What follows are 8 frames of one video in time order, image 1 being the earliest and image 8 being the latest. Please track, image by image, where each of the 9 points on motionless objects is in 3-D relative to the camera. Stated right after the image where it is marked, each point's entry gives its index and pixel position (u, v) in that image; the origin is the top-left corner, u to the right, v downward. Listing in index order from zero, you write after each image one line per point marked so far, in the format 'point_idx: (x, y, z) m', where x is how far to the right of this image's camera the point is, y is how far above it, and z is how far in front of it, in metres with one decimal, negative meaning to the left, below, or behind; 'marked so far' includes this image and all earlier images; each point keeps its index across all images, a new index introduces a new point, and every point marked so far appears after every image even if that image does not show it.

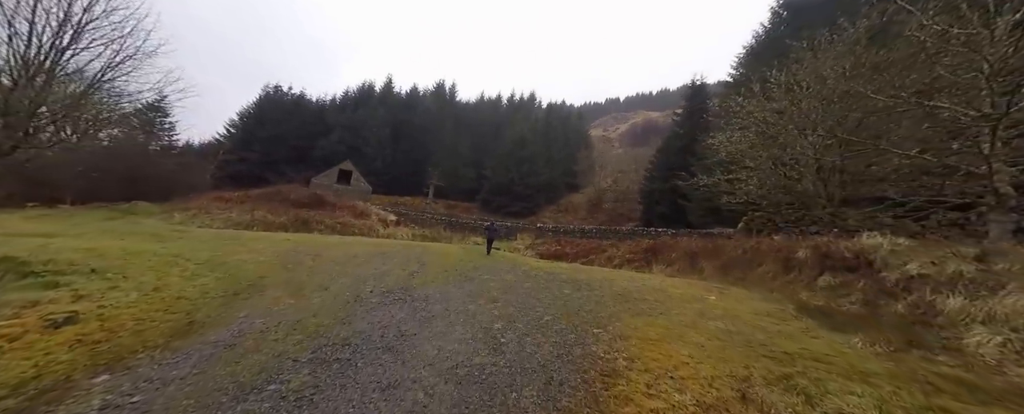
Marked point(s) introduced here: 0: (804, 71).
0: (+10.0, +4.7, +10.7) m
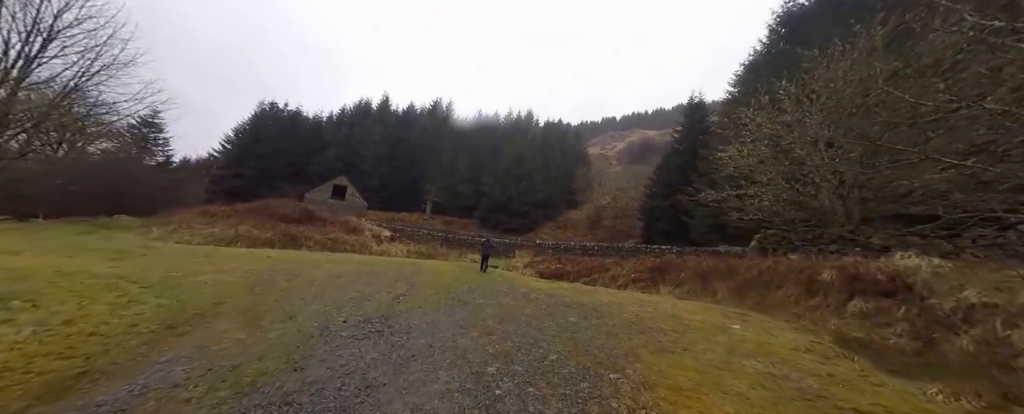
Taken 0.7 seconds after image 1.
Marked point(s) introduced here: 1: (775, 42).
0: (+10.0, +4.1, +10.2) m
1: (+14.4, +9.0, +17.2) m
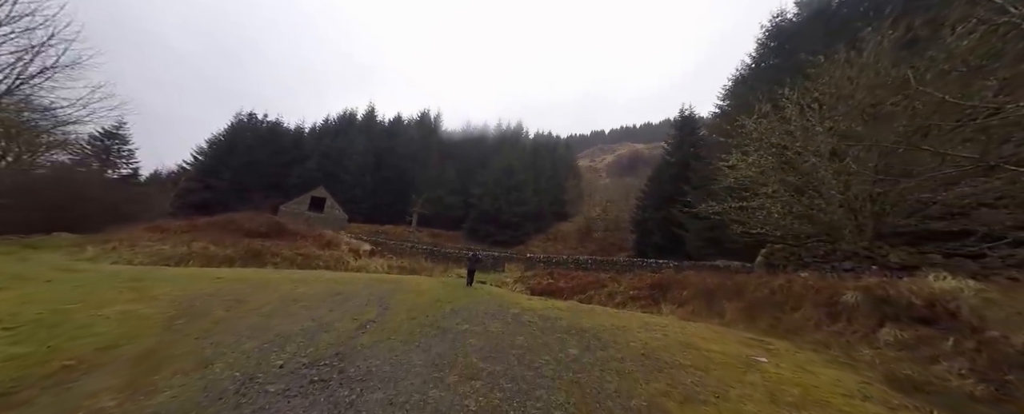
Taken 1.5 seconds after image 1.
0: (+9.6, +3.8, +9.8) m
1: (+13.8, +8.4, +17.1) m
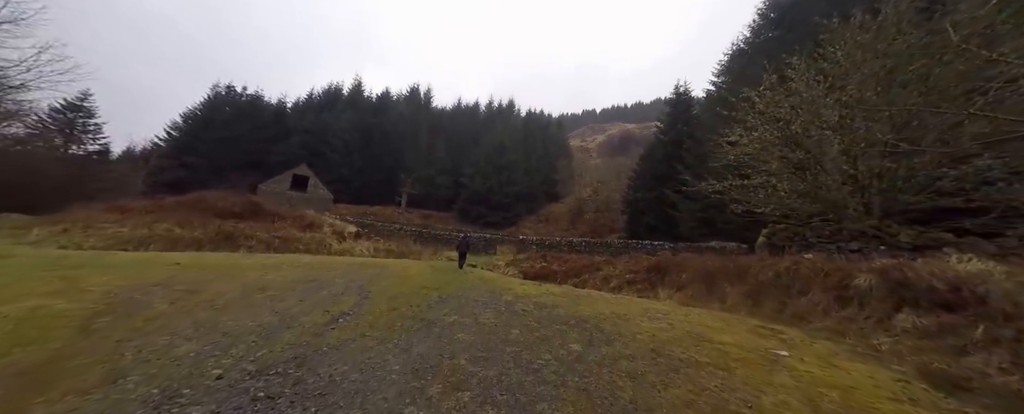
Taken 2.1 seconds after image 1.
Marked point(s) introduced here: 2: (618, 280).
0: (+9.4, +4.4, +9.1) m
1: (+13.4, +9.3, +16.3) m
2: (+4.0, -2.8, +11.9) m
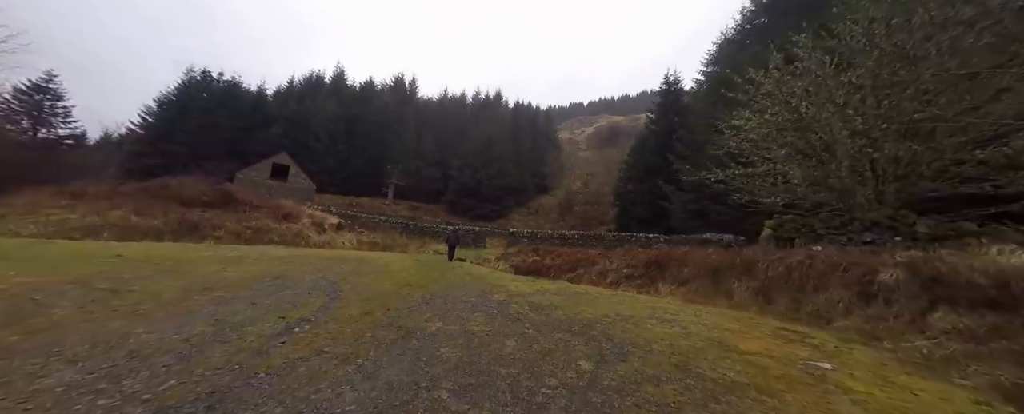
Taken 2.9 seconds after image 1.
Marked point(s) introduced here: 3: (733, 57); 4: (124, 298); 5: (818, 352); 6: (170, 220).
0: (+9.2, +4.6, +8.5) m
1: (+12.9, +9.8, +15.6) m
2: (+3.7, -2.4, +11.3) m
3: (+13.4, +9.1, +19.1) m
4: (-5.5, -1.3, +4.5) m
5: (+4.2, -2.0, +4.3) m
6: (-12.8, -0.6, +11.7) m
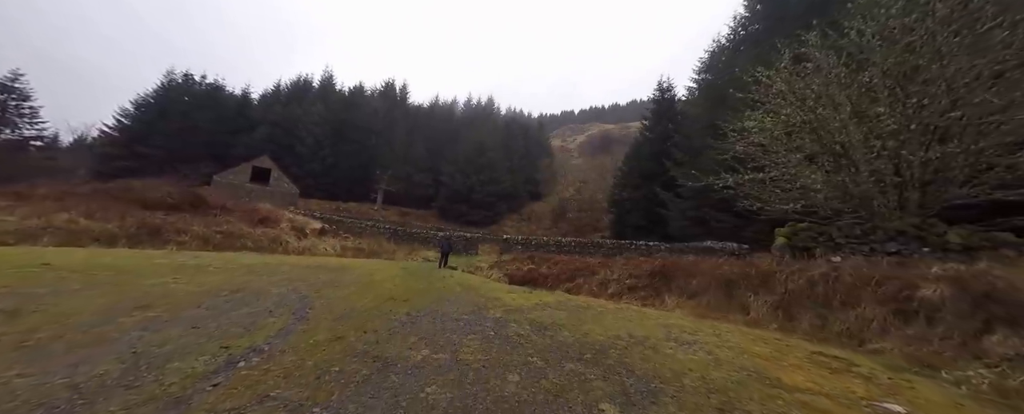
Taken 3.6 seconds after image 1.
0: (+9.2, +4.4, +8.0) m
1: (+12.8, +9.4, +15.4) m
2: (+3.6, -2.7, +10.6) m
3: (+13.1, +8.7, +18.9) m
4: (-5.4, -1.3, +3.5) m
5: (+4.2, -2.1, +3.7) m
6: (-13.0, -0.6, +10.6) m
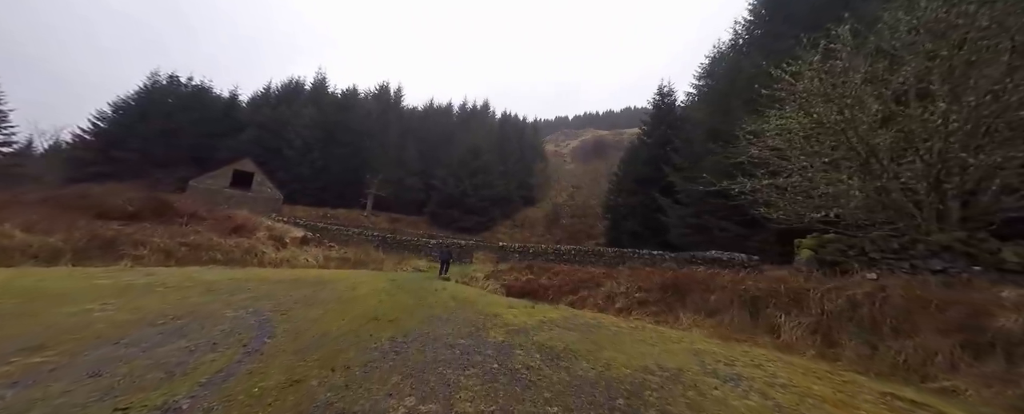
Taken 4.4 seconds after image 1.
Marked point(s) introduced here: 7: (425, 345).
0: (+9.3, +4.2, +7.4) m
1: (+12.8, +9.0, +15.0) m
2: (+3.5, -2.9, +9.7) m
3: (+13.1, +8.1, +18.4) m
4: (-5.3, -1.2, +2.5) m
5: (+4.4, -2.2, +2.8) m
6: (-13.0, -0.6, +9.4) m
7: (-1.3, -2.0, +4.5) m
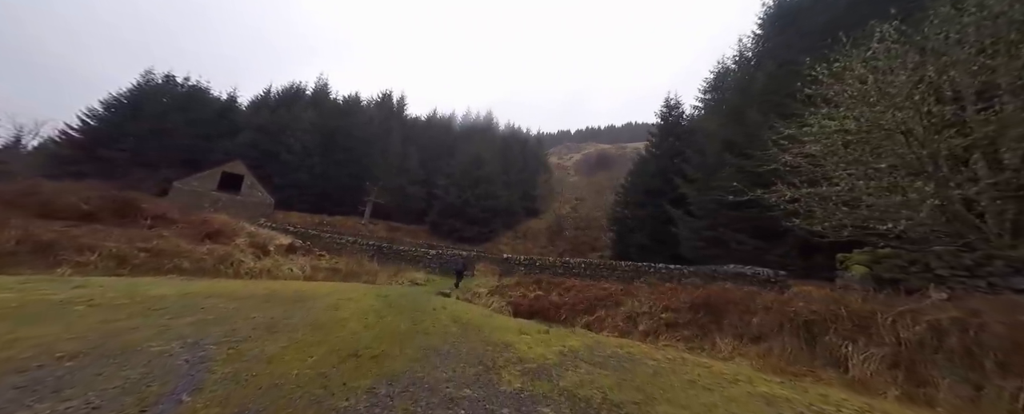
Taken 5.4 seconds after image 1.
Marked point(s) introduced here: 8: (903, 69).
0: (+9.6, +4.0, +6.4) m
1: (+13.1, +8.5, +14.1) m
2: (+3.8, -3.1, +8.4) m
3: (+13.4, +7.5, +17.6) m
4: (-5.0, -1.2, +1.3) m
5: (+4.6, -2.2, +1.6) m
6: (-12.7, -0.7, +8.2) m
7: (-1.0, -2.0, +3.3) m
8: (+9.1, +3.0, +6.8) m
